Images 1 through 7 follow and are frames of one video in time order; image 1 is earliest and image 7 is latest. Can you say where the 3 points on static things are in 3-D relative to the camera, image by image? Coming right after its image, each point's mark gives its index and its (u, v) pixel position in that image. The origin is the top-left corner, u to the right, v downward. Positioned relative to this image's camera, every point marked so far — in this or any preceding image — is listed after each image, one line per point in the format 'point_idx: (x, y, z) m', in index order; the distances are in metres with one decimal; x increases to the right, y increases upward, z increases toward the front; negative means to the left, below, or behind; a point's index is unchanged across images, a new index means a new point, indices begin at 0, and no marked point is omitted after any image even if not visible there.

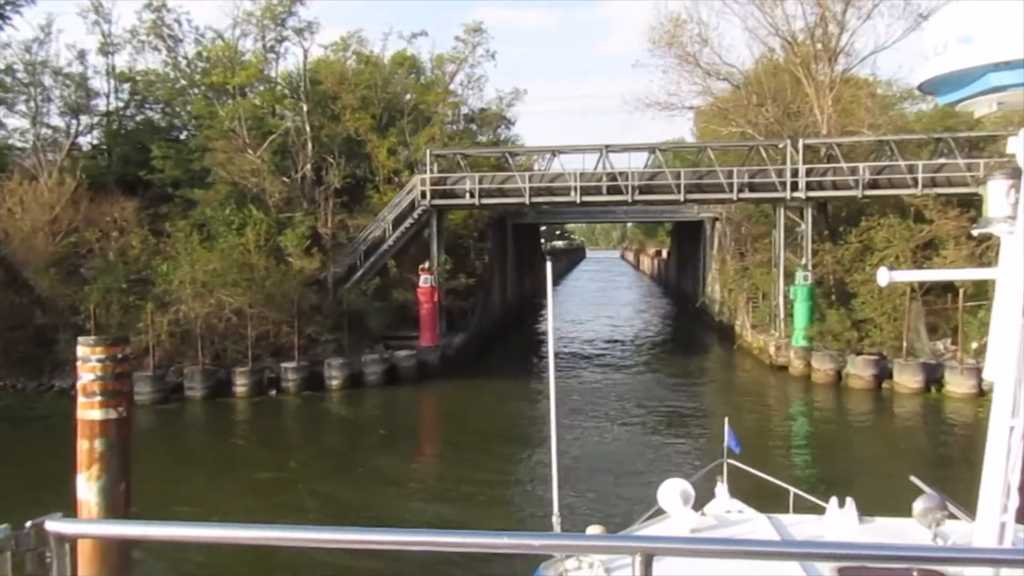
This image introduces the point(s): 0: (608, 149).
0: (+2.2, +3.4, +19.3) m
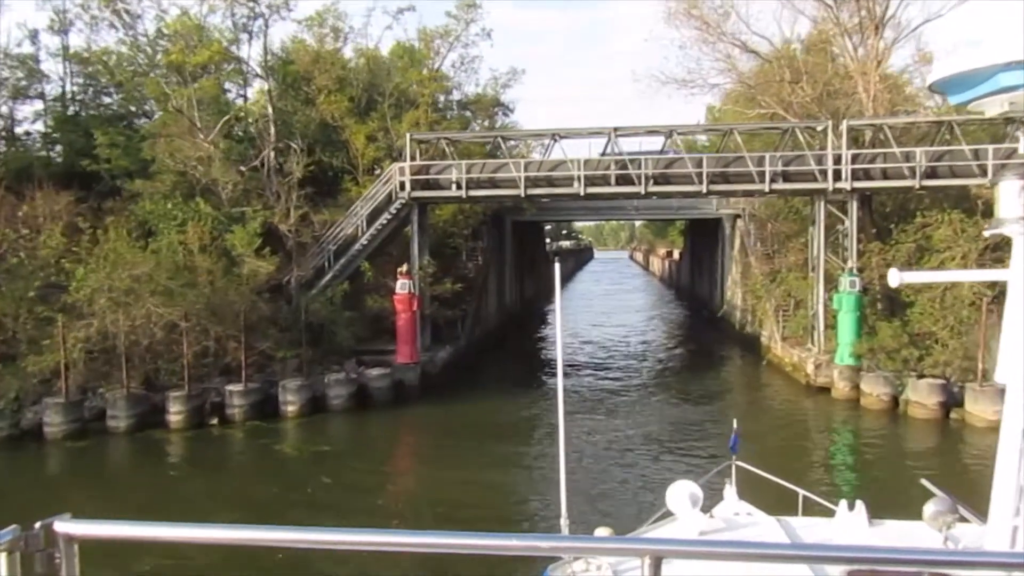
0: (+2.2, +3.3, +17.3) m
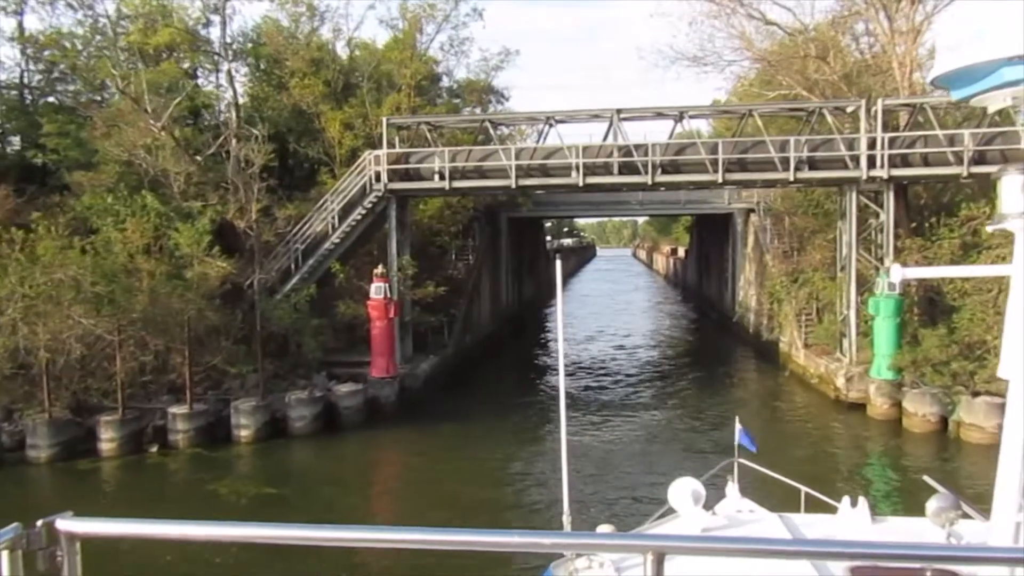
0: (+2.1, +3.3, +16.0) m
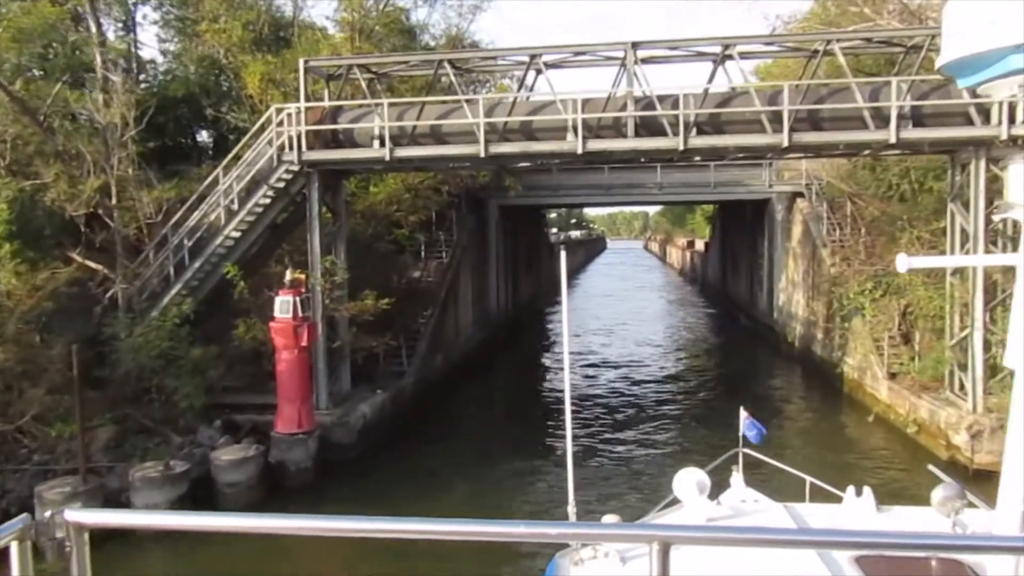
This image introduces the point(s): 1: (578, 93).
0: (+2.2, +3.3, +14.6) m
1: (+1.4, +2.9, +15.0) m
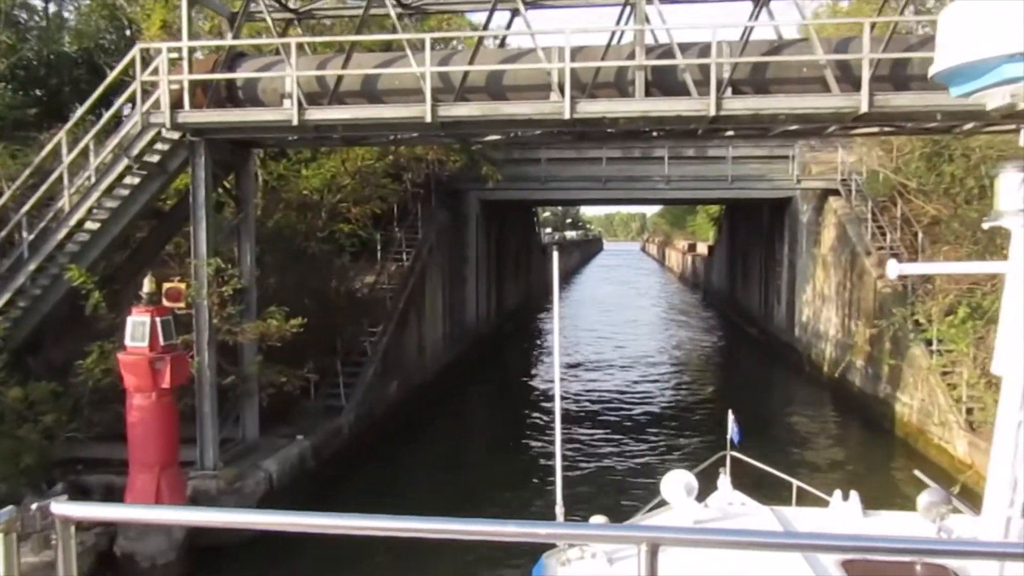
0: (+2.2, +3.3, +15.6) m
1: (+1.4, +2.9, +16.0) m
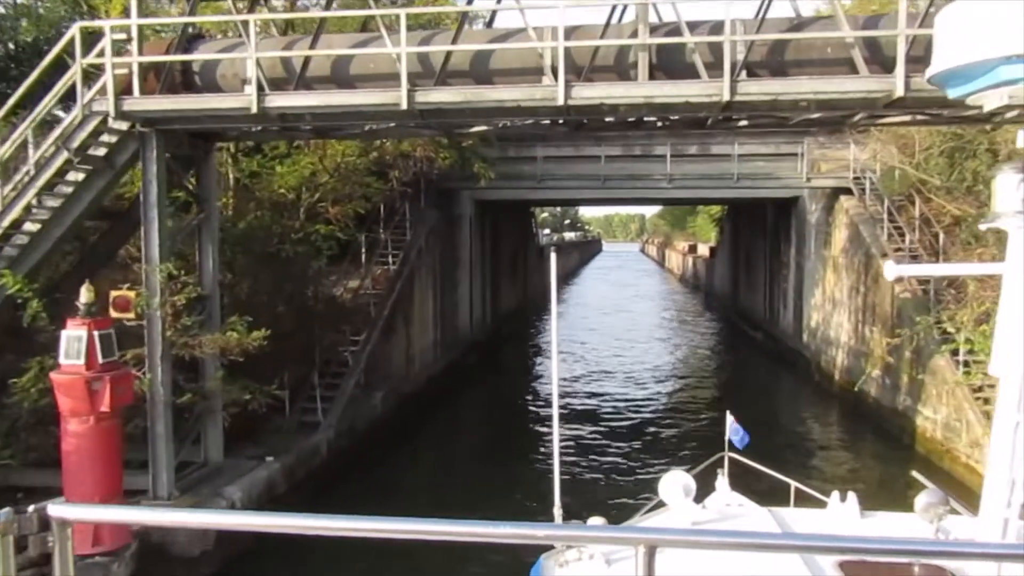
0: (+2.3, +3.5, +18.3) m
1: (+1.5, +3.1, +18.7) m
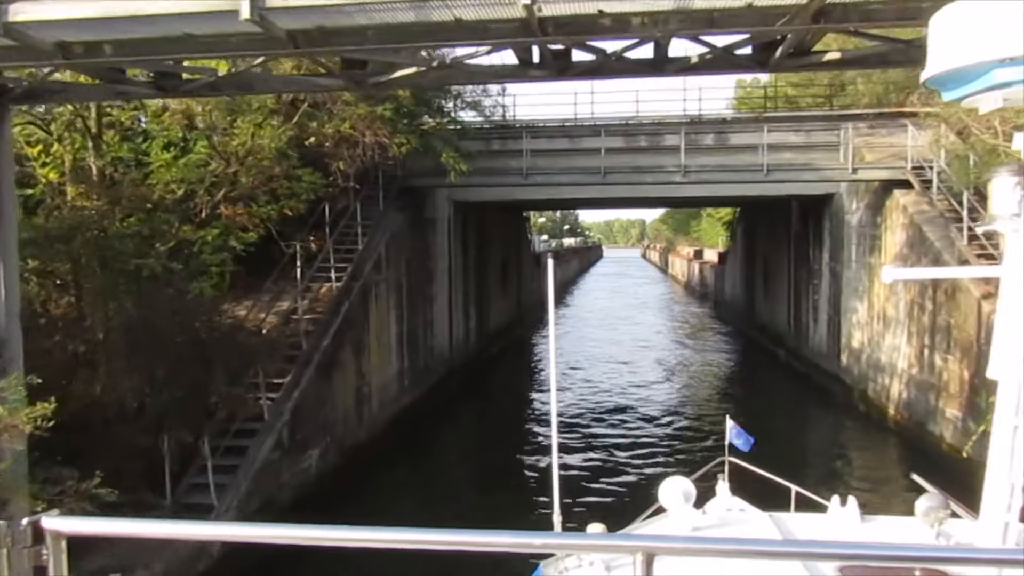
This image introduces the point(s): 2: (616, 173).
0: (+1.9, +3.3, +14.9) m
1: (+1.1, +2.8, +15.3) m
2: (+2.4, +2.6, +19.1) m
